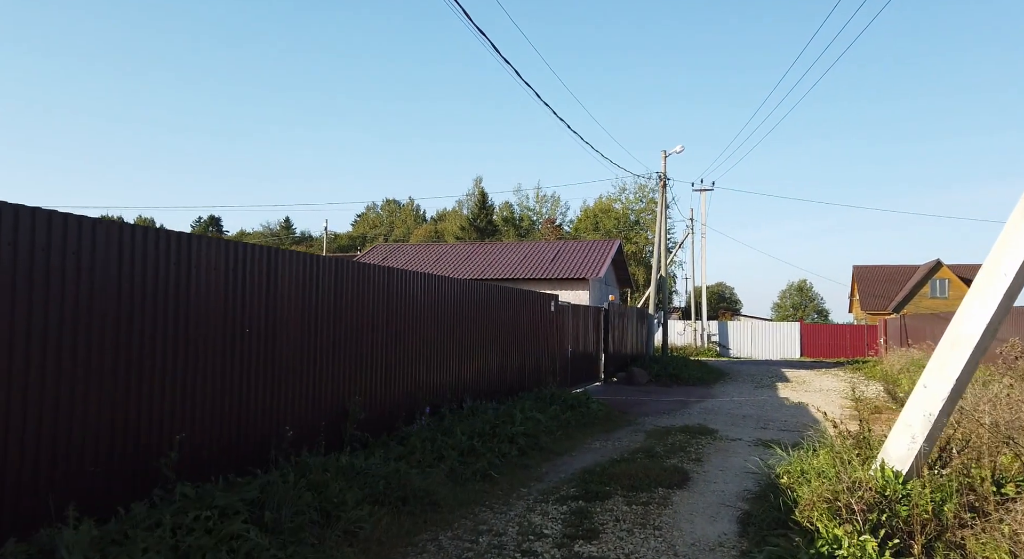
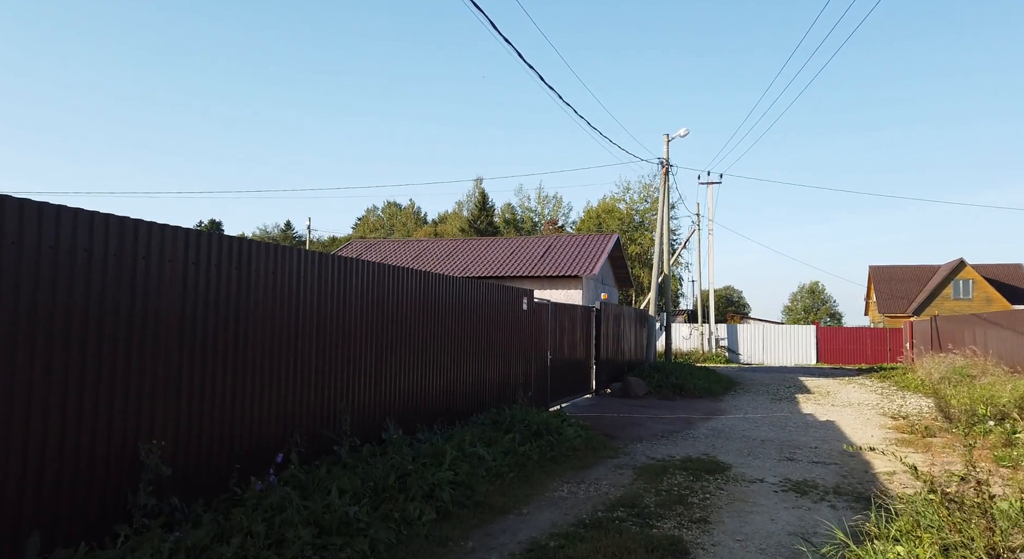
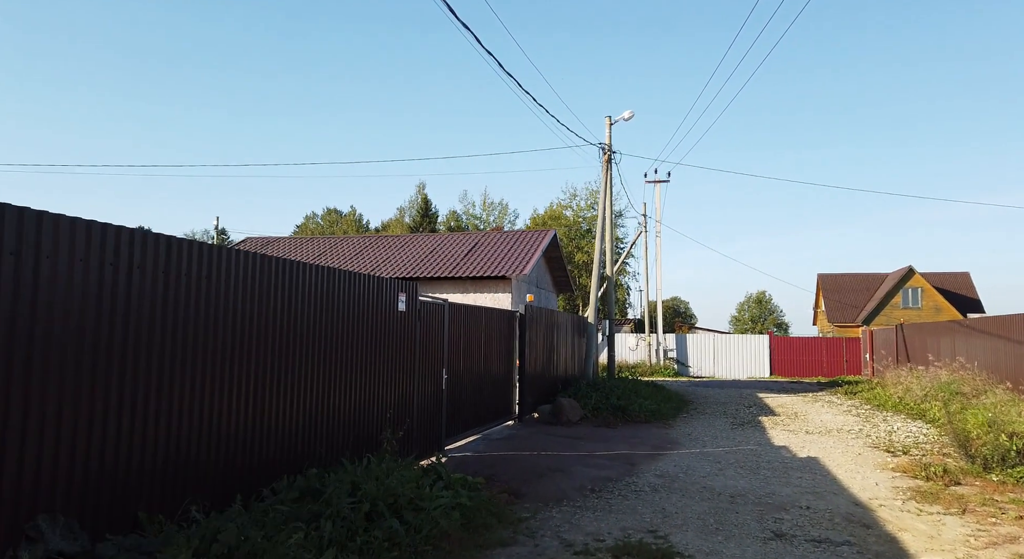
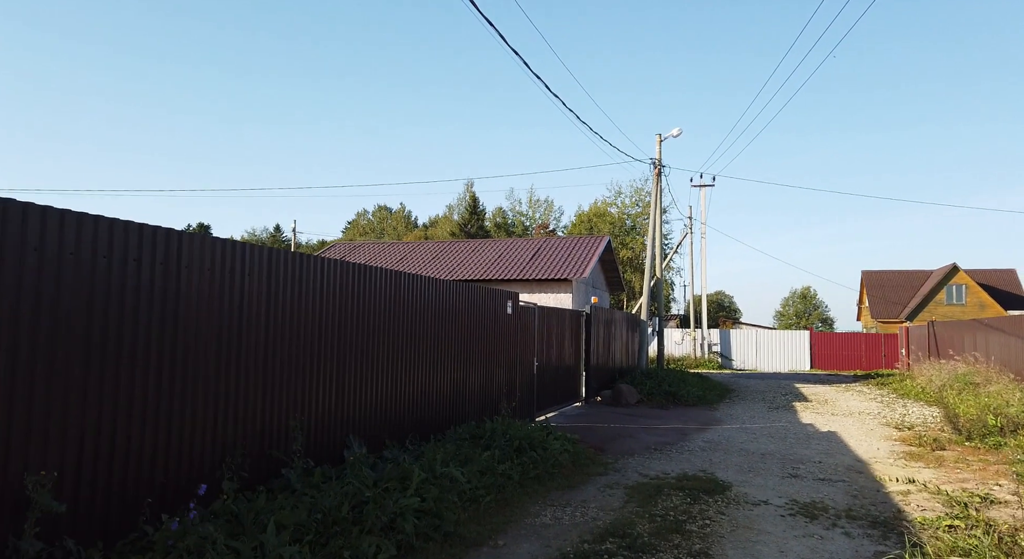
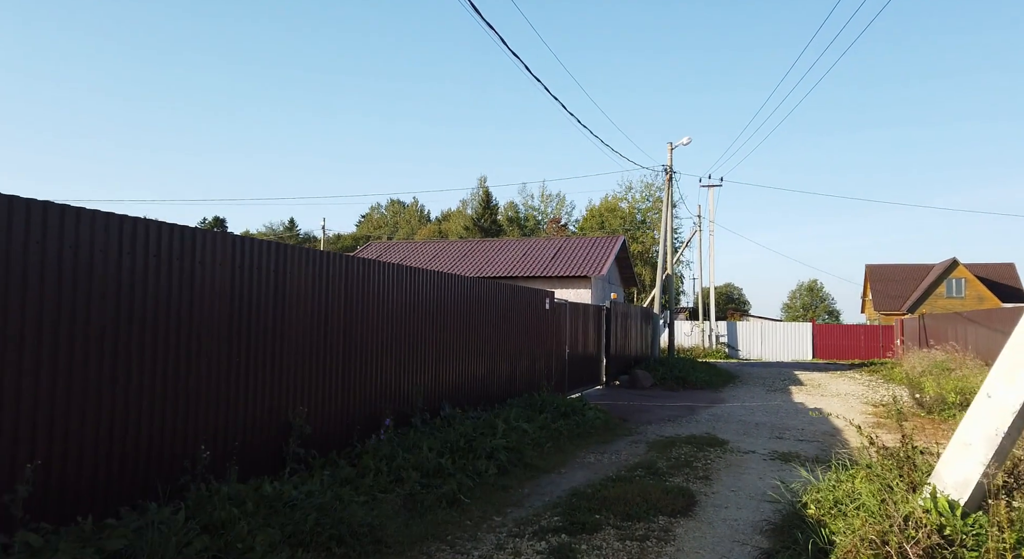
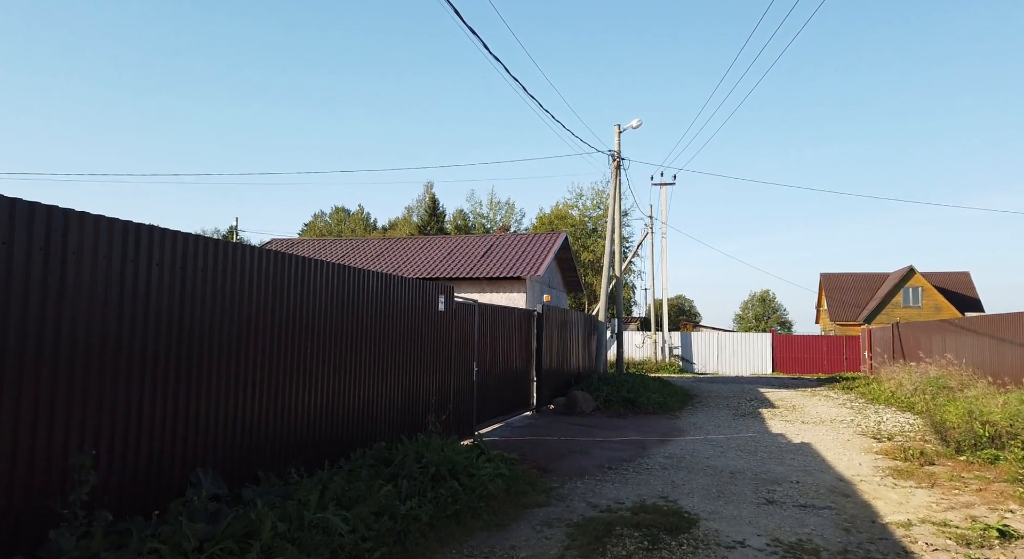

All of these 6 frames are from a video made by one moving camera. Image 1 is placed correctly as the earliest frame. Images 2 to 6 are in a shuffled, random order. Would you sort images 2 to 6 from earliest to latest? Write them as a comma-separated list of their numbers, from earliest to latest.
5, 2, 4, 6, 3
